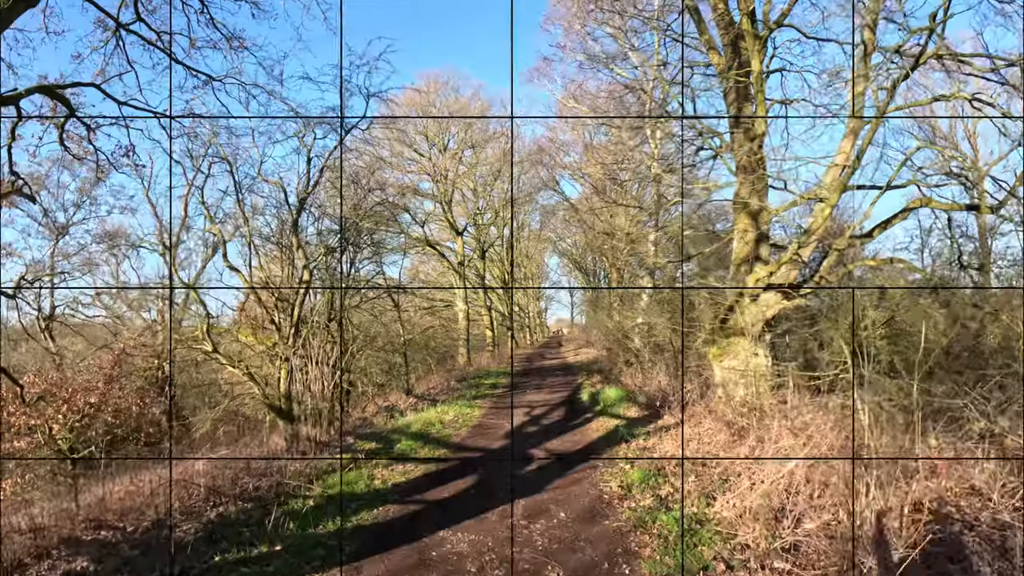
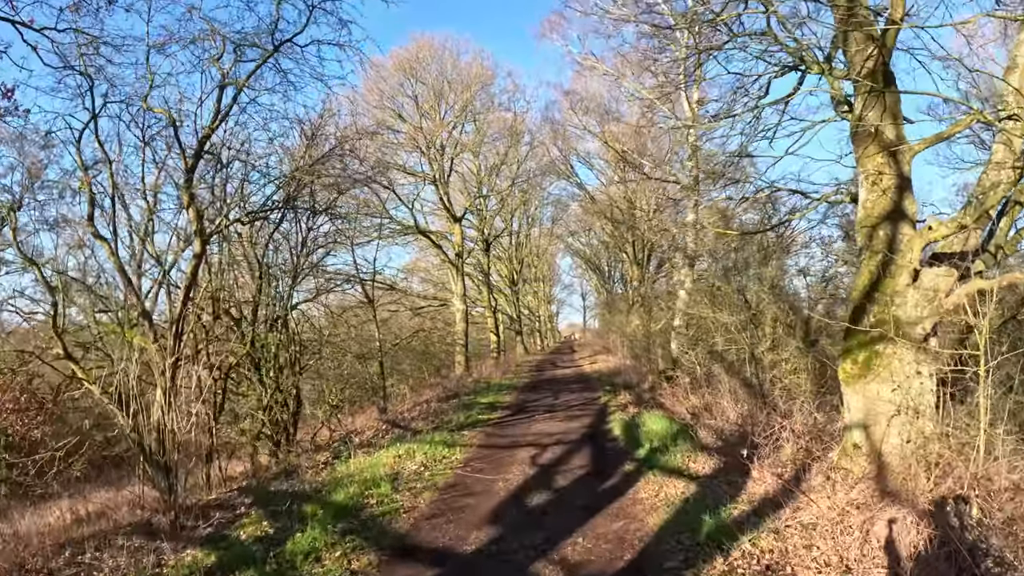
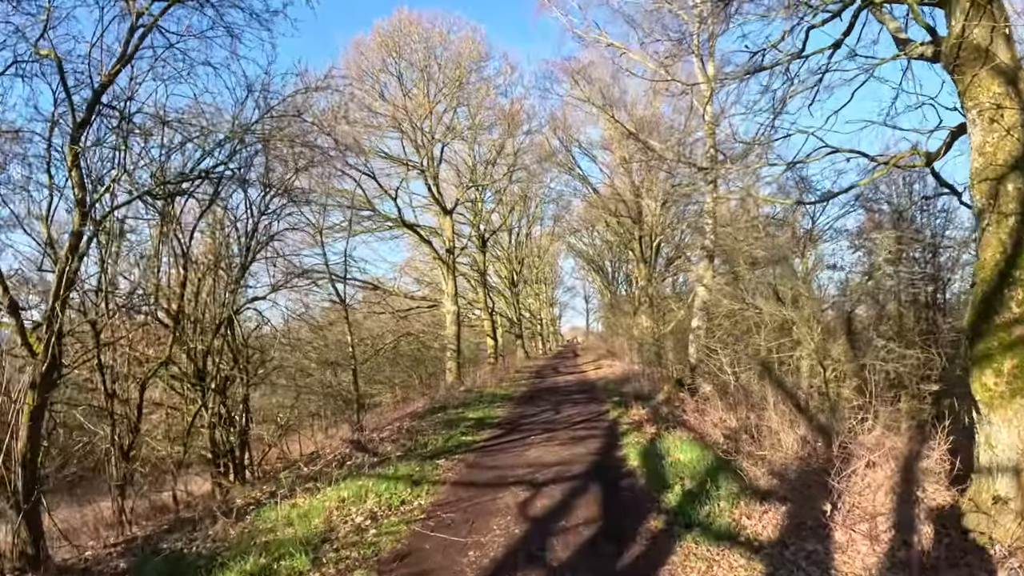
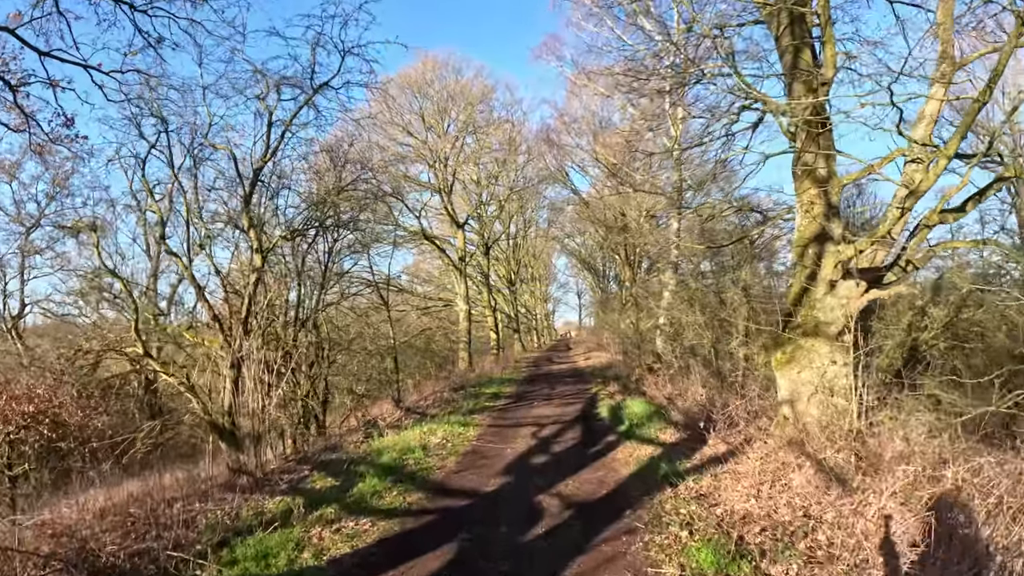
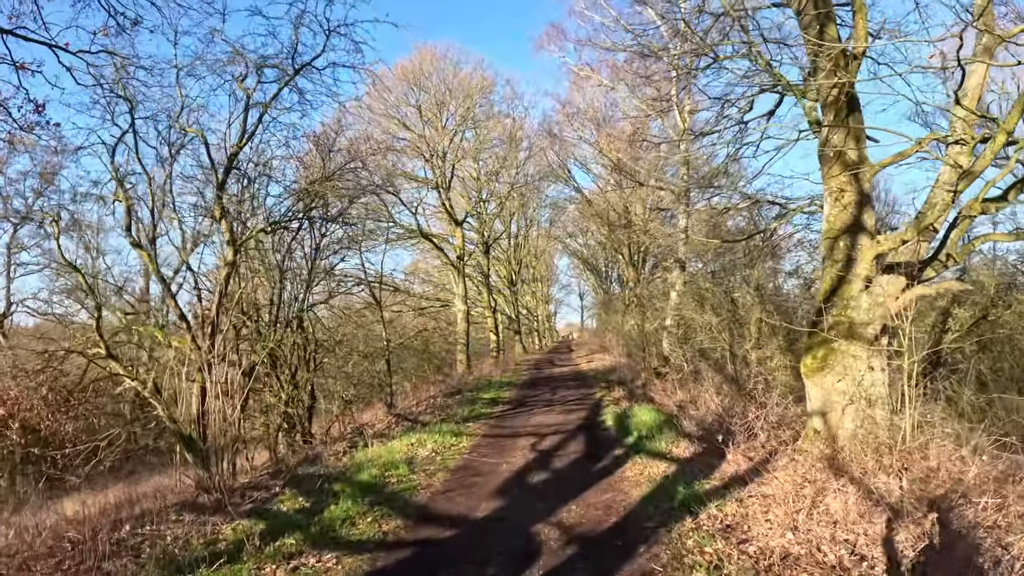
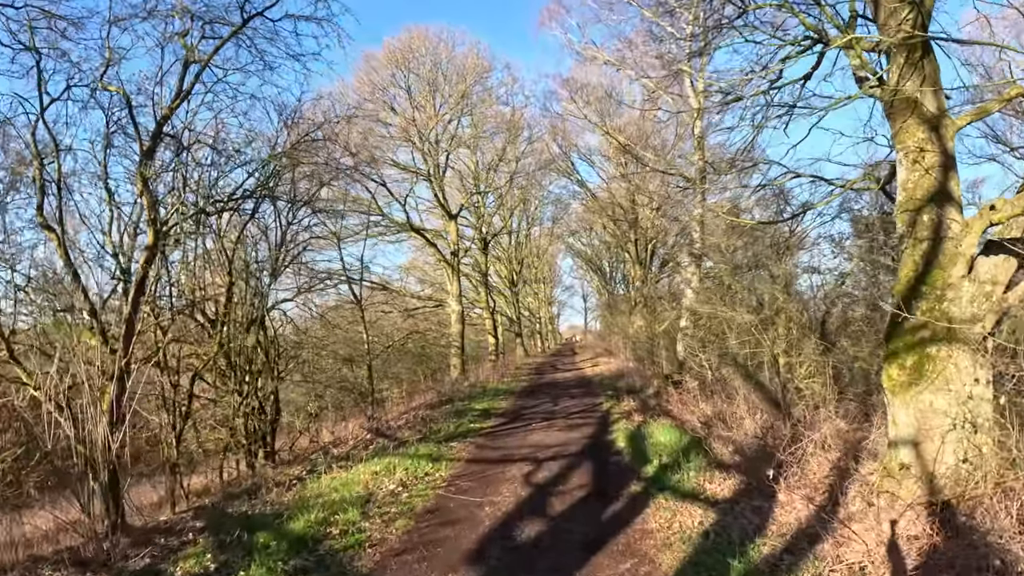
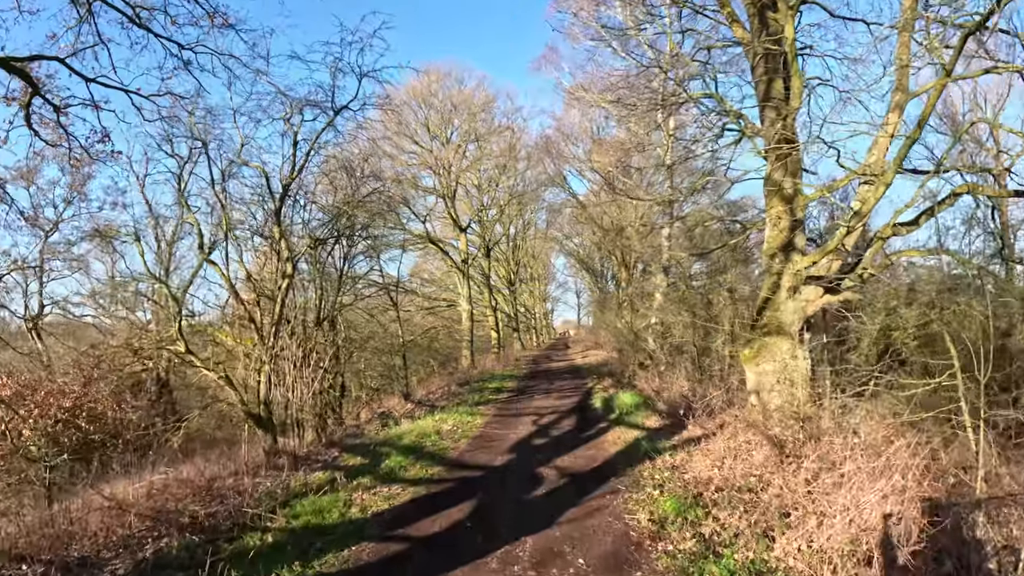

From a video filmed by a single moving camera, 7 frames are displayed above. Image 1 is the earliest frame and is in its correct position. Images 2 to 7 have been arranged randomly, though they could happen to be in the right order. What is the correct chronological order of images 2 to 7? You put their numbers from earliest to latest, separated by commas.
7, 4, 5, 2, 6, 3
